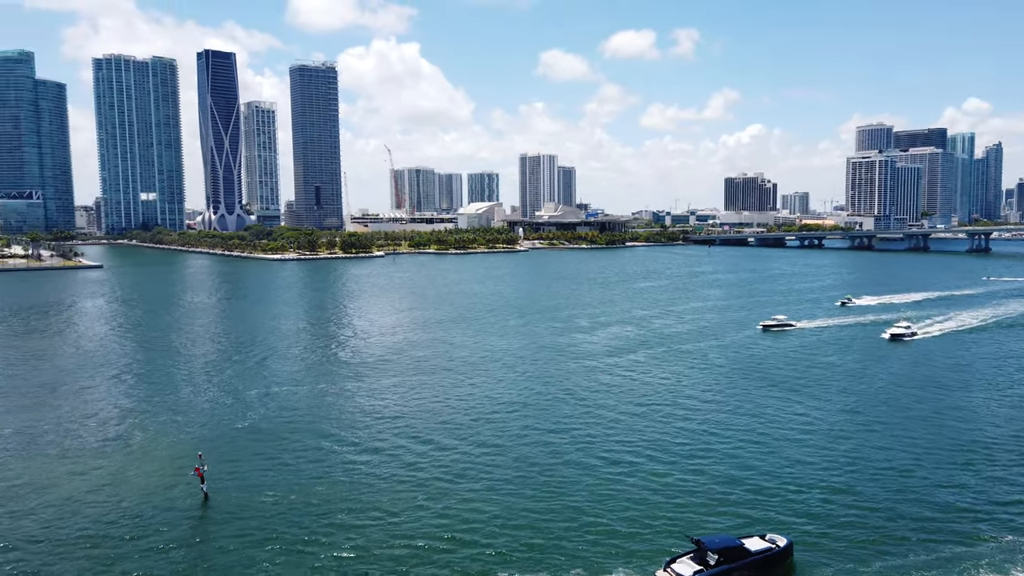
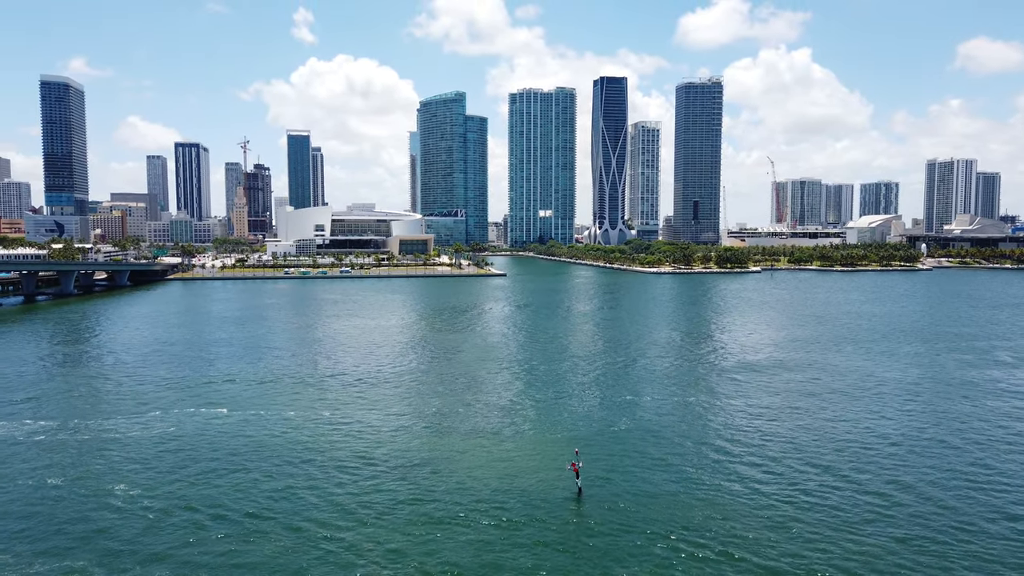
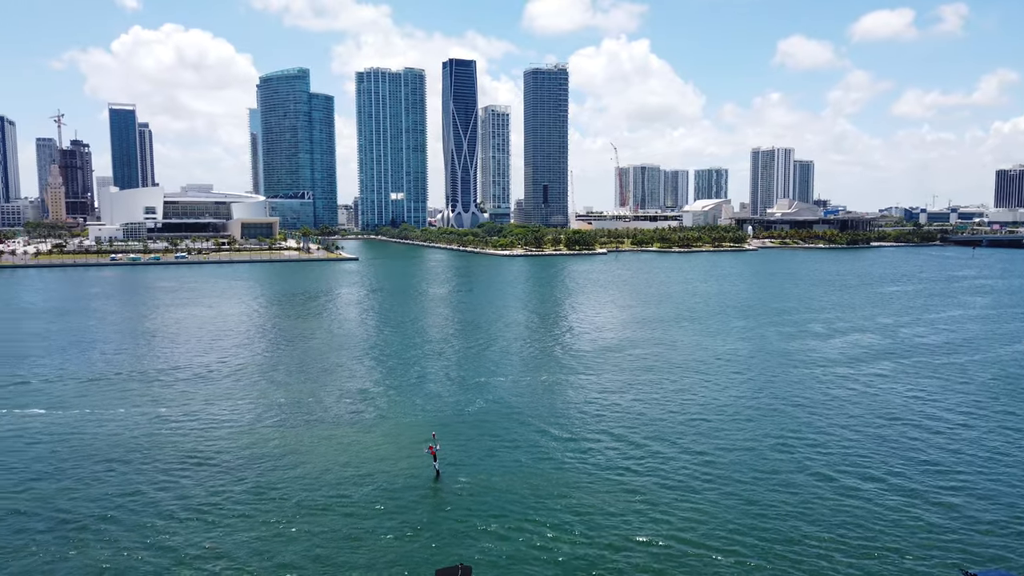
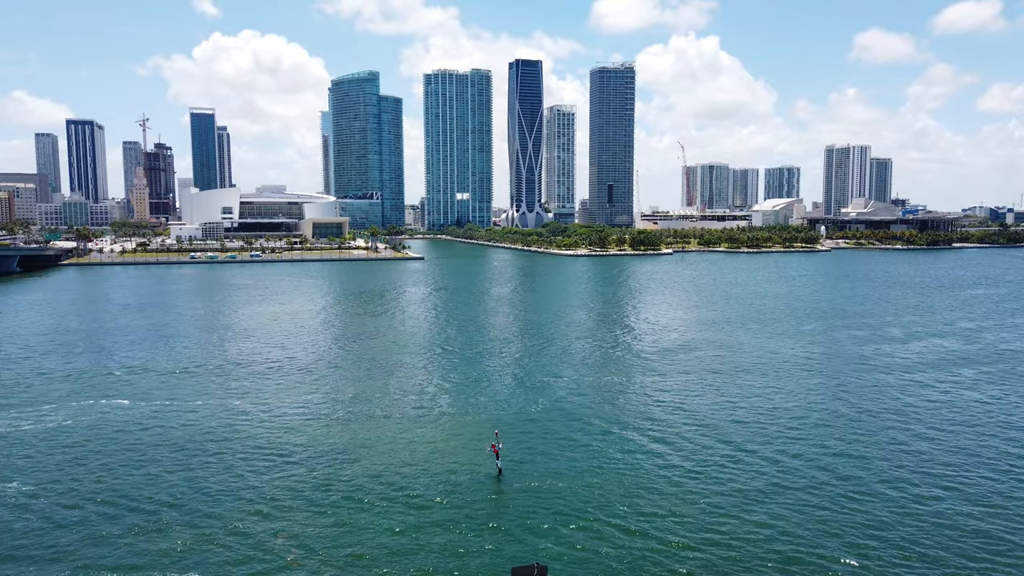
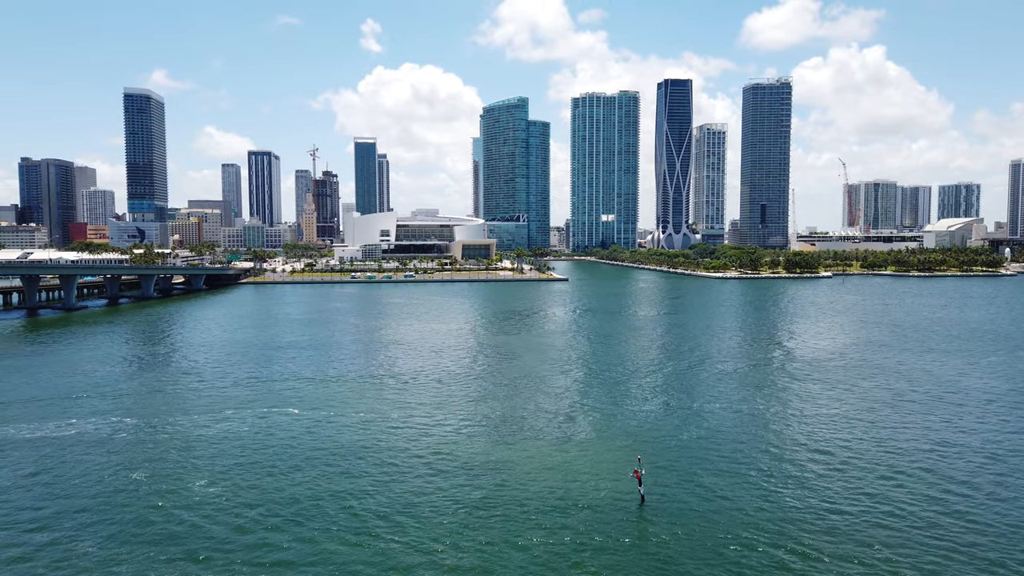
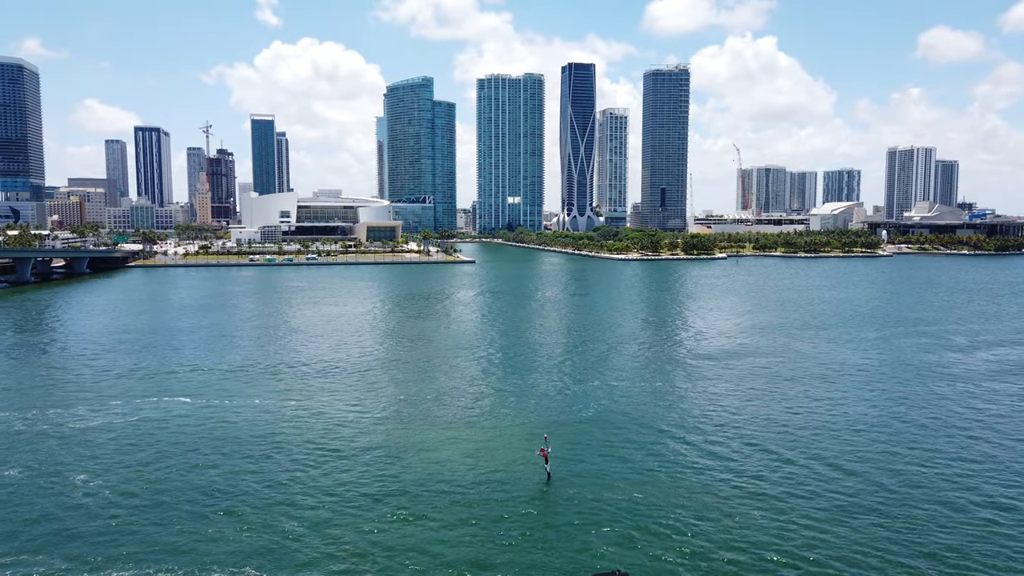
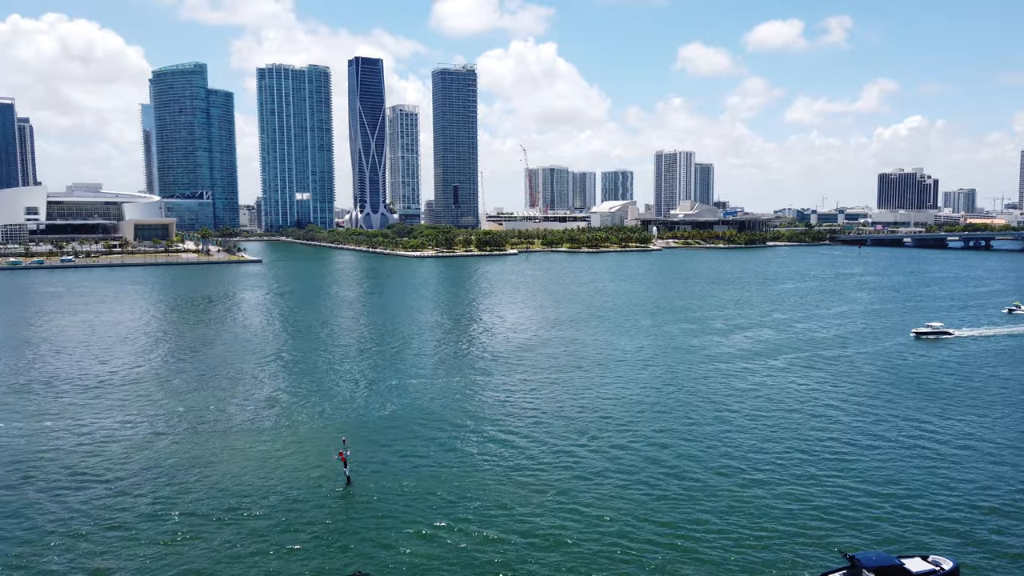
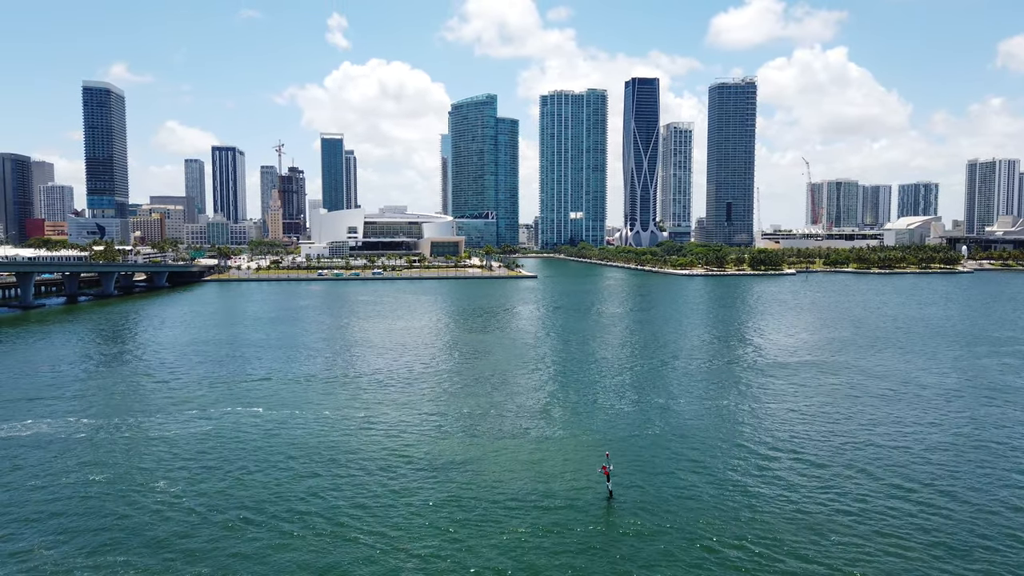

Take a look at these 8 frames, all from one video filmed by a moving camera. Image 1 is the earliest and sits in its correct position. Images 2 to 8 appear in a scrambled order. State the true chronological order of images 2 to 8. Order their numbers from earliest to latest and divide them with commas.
7, 3, 4, 6, 2, 8, 5
